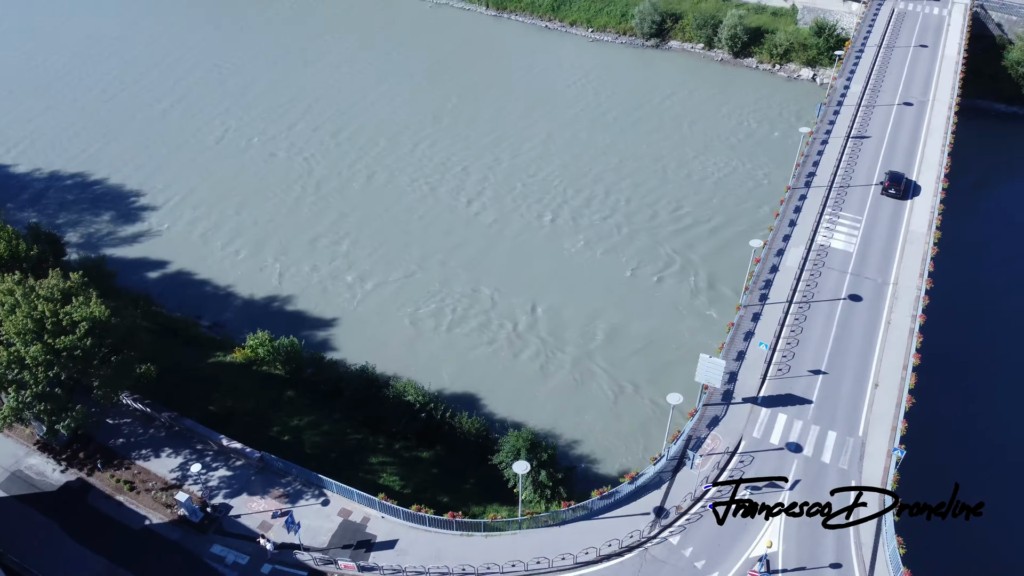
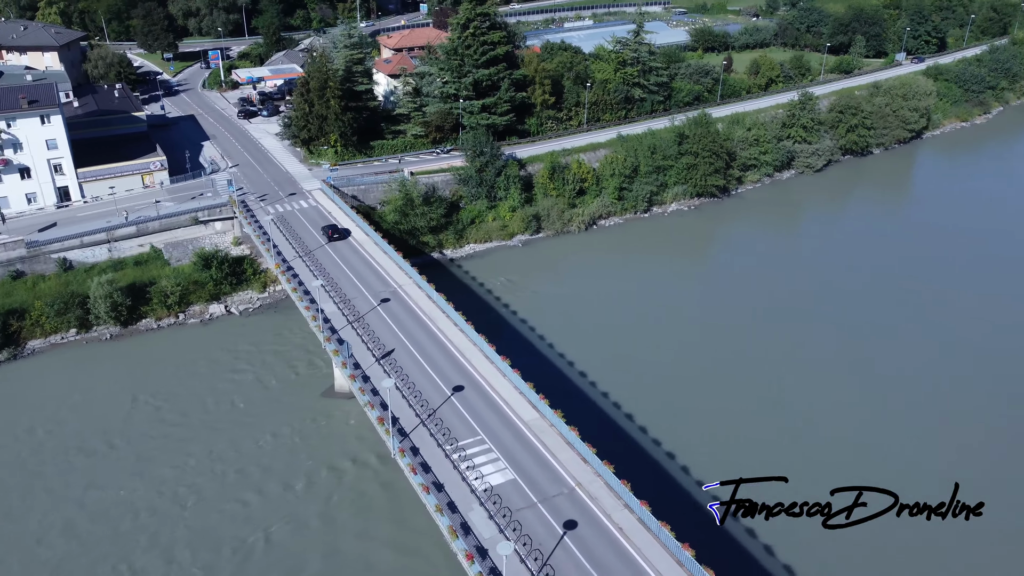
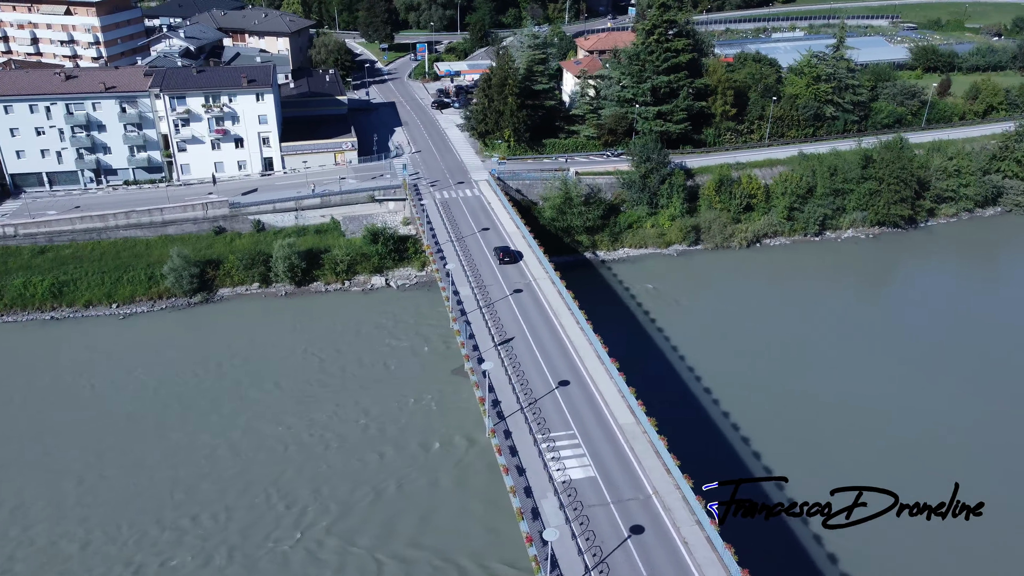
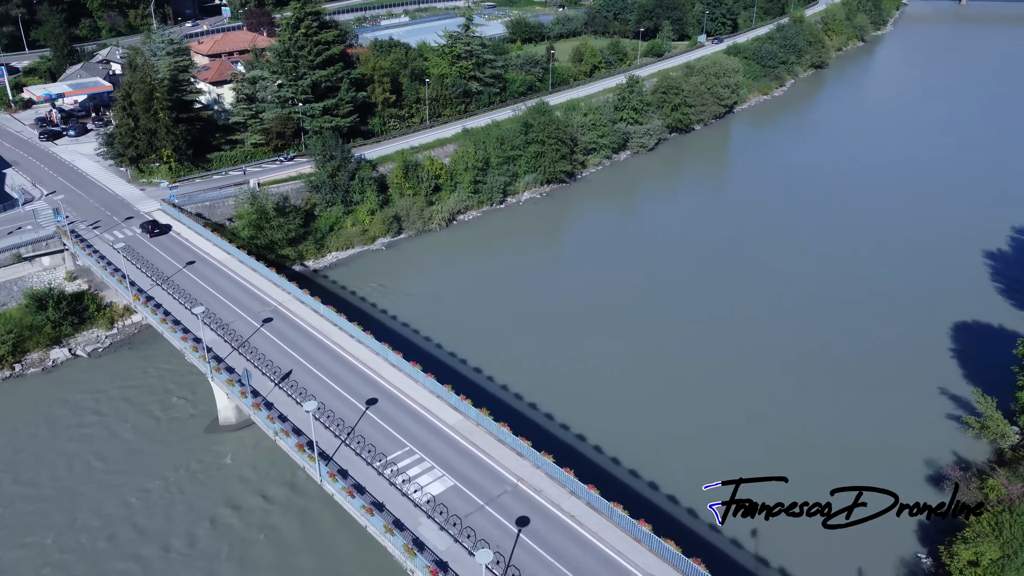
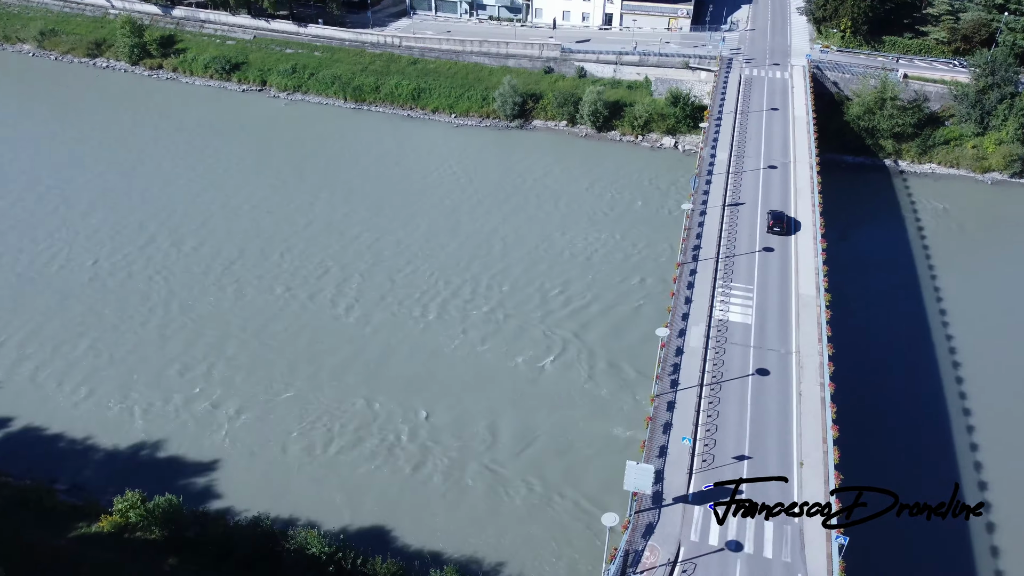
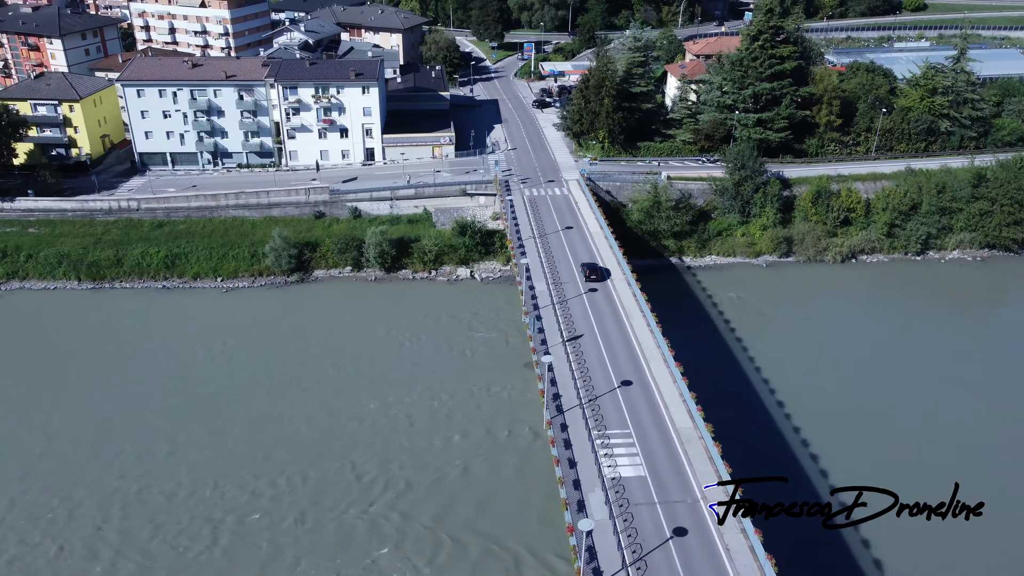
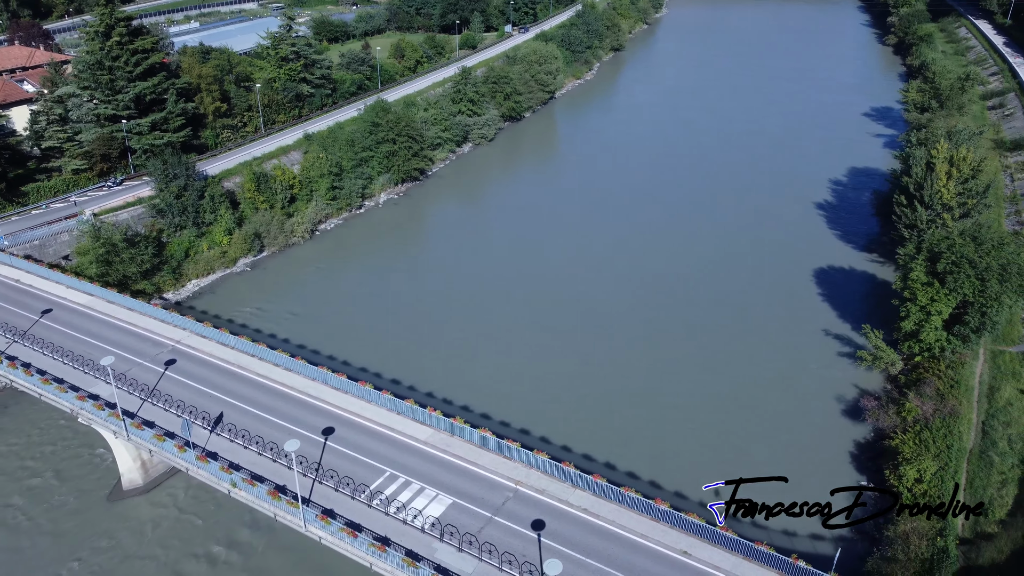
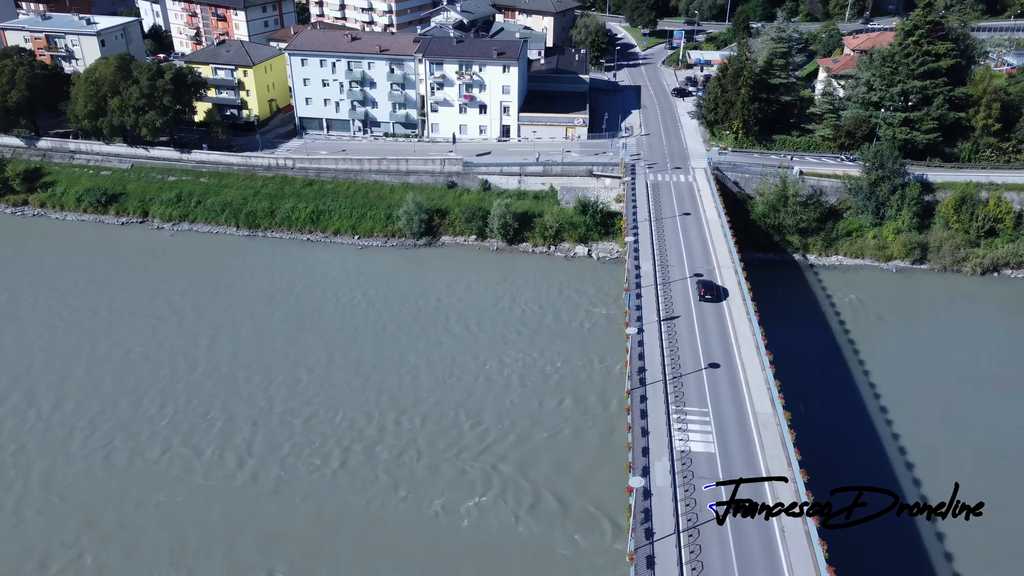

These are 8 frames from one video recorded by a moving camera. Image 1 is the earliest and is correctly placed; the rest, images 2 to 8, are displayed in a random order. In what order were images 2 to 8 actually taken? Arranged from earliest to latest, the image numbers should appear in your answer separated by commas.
5, 8, 6, 3, 2, 4, 7
